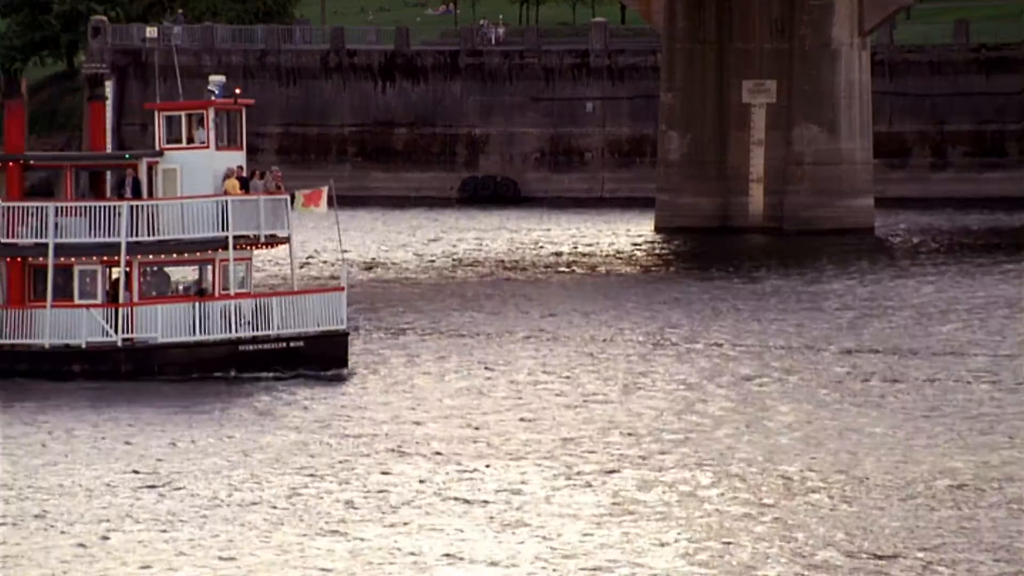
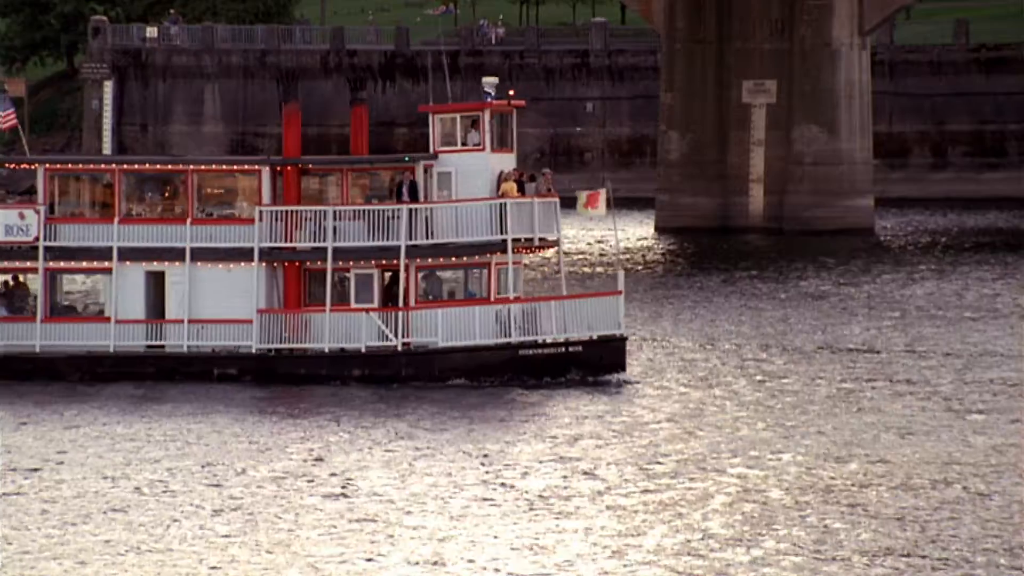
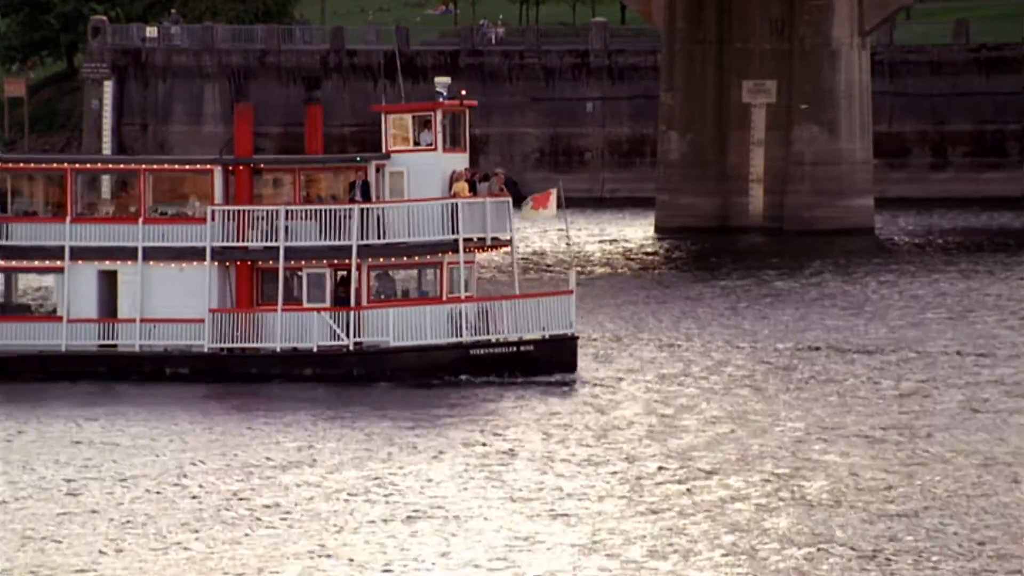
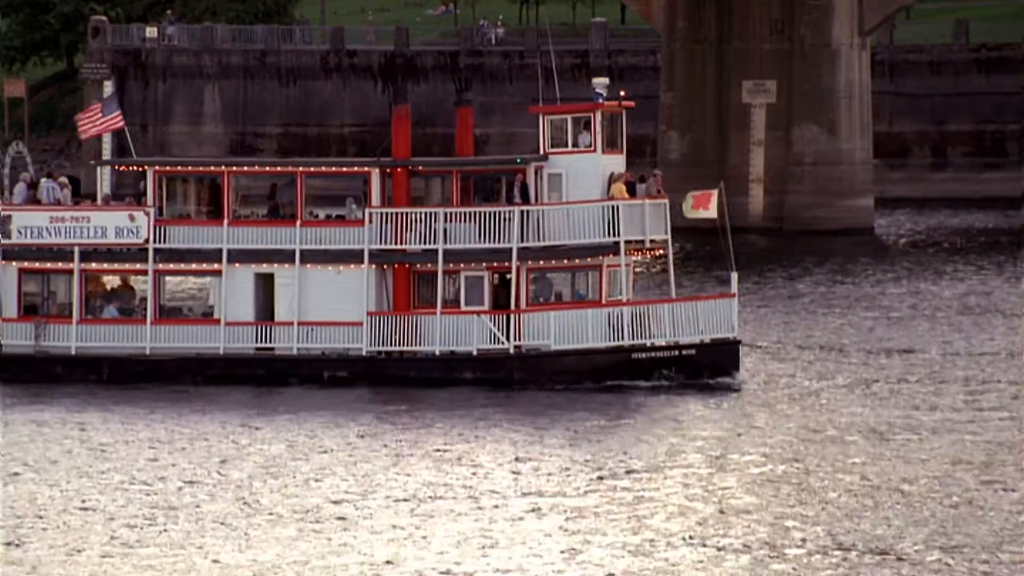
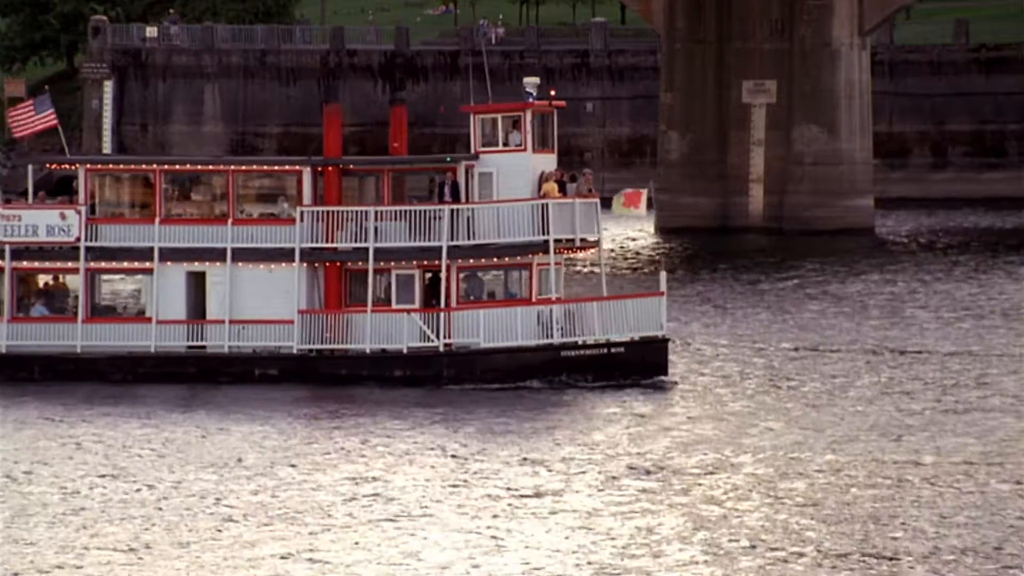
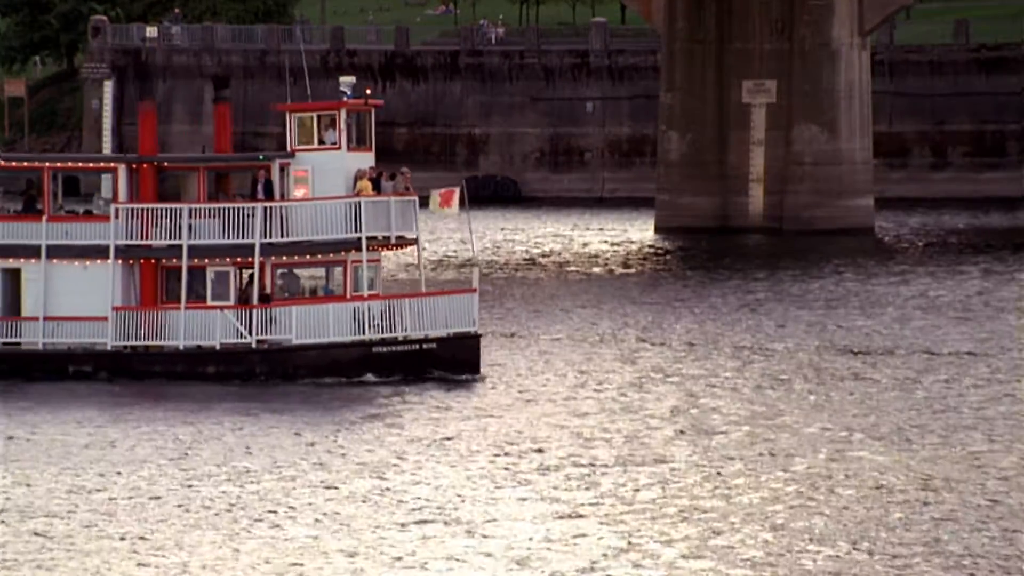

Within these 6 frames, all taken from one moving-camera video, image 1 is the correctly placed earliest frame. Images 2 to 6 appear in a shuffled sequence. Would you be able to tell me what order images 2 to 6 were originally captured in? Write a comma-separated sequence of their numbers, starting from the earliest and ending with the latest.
6, 3, 2, 5, 4
